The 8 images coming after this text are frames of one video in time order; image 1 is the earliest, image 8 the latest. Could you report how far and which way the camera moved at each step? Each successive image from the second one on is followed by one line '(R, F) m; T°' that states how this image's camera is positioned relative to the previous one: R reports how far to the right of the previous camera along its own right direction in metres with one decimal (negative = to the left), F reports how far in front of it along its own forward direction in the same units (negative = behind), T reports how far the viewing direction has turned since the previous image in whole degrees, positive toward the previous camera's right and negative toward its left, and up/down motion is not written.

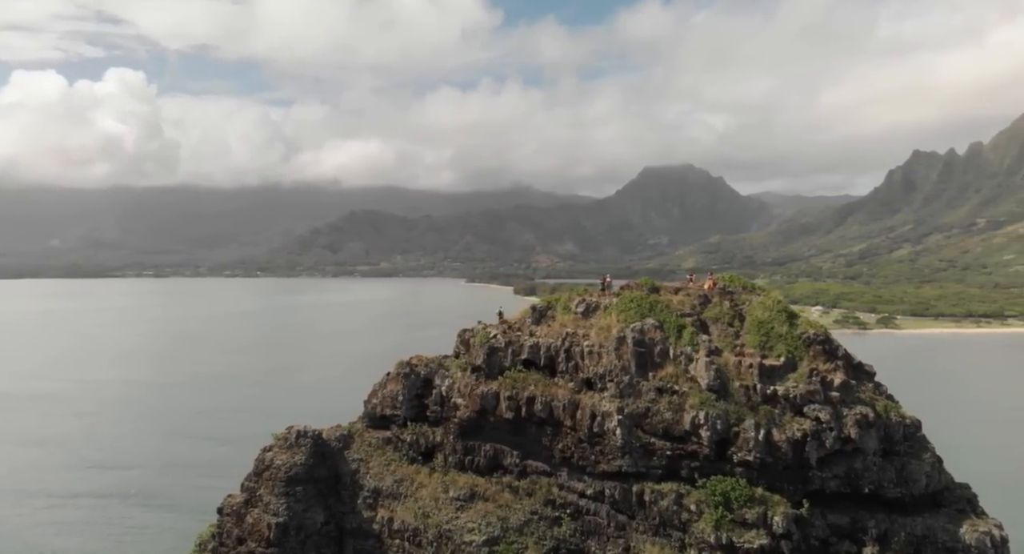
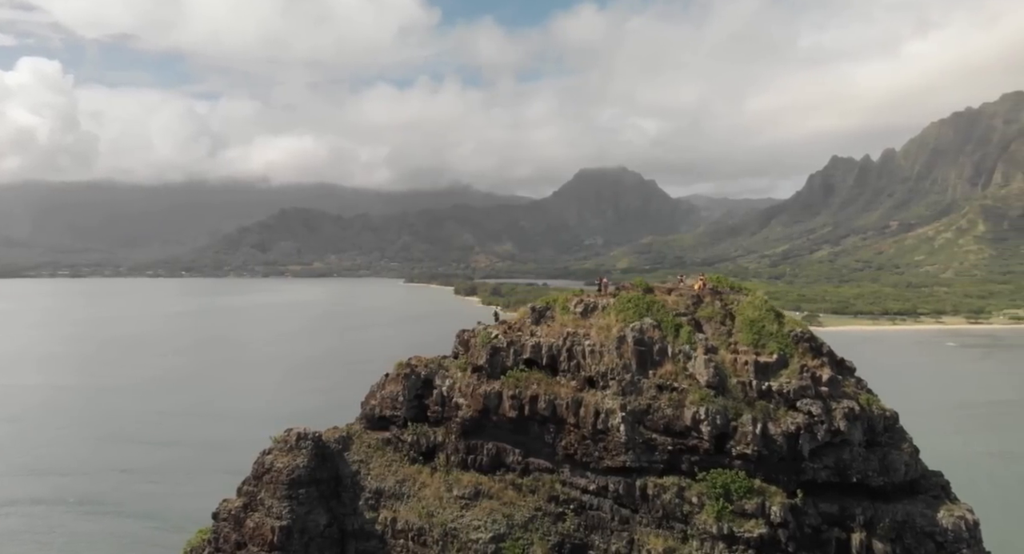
(-2.0, -0.3) m; +5°
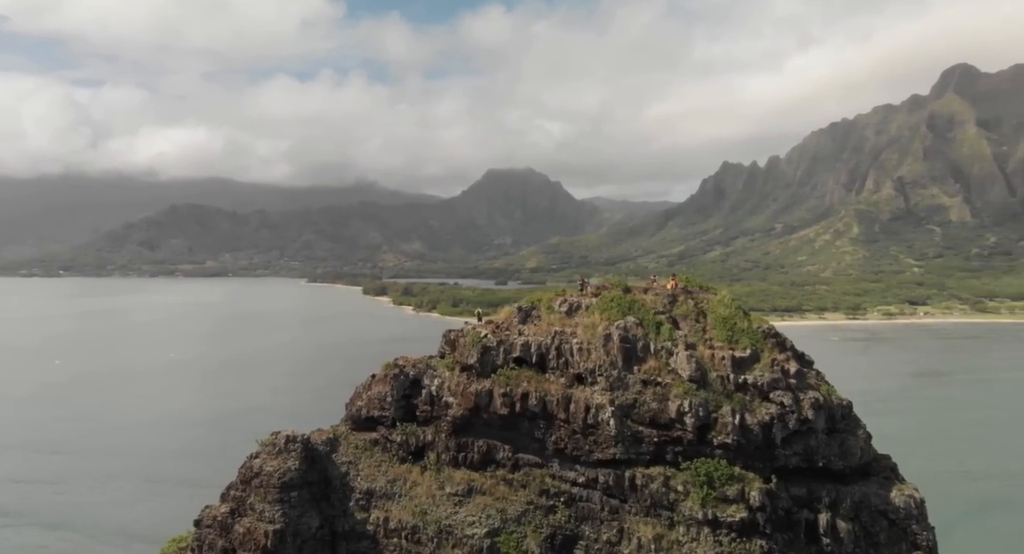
(-2.6, -0.4) m; +8°
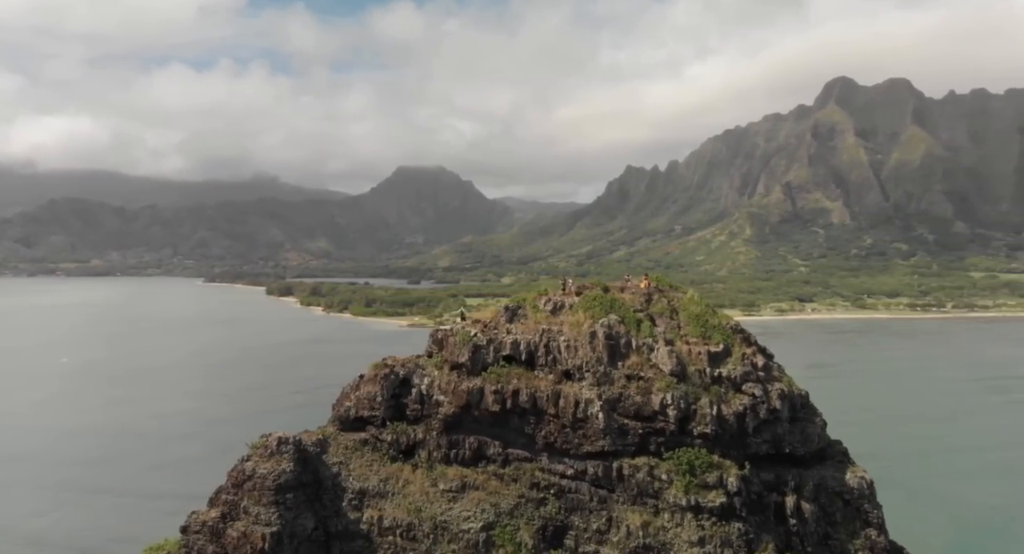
(-2.6, -0.4) m; +7°
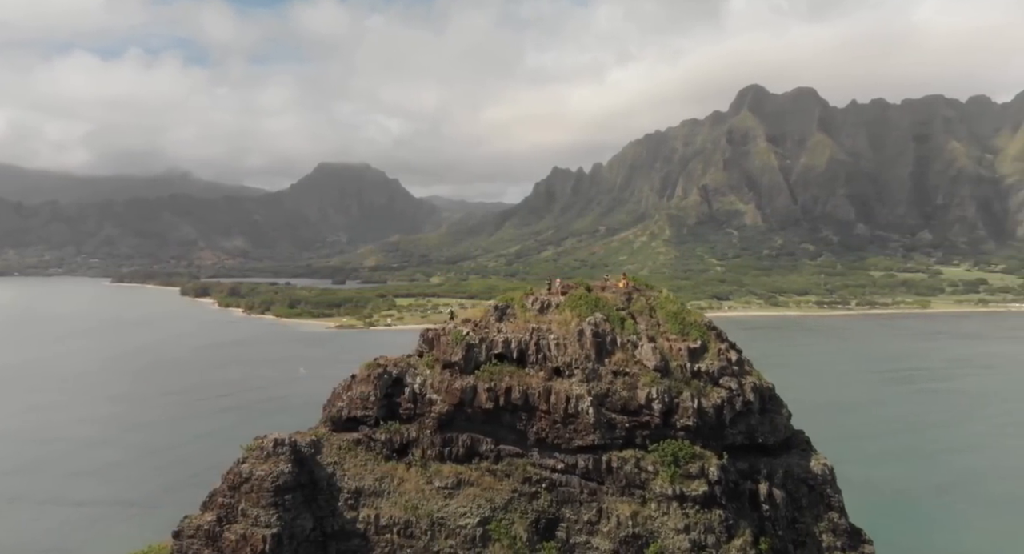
(-2.1, -0.4) m; +6°
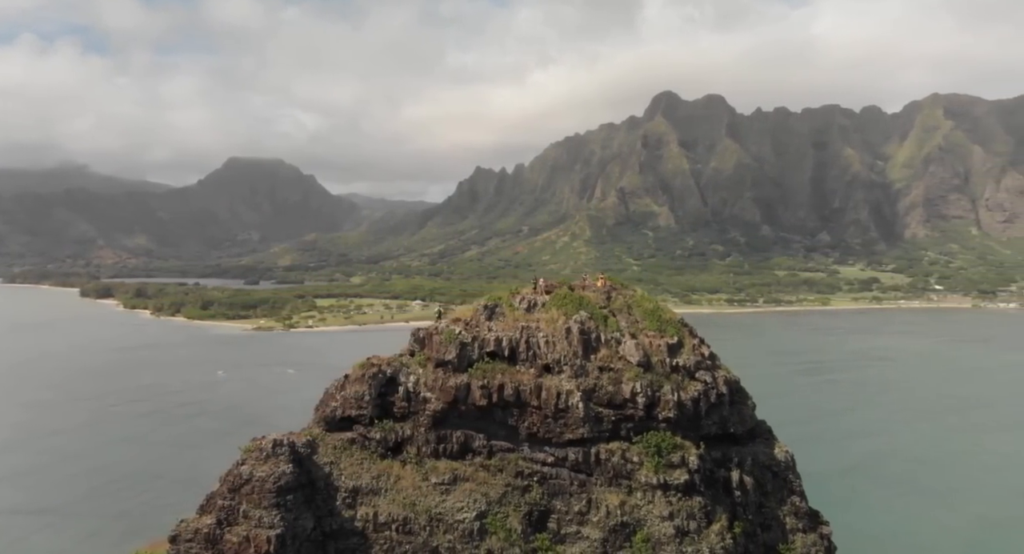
(-2.3, -0.4) m; +6°
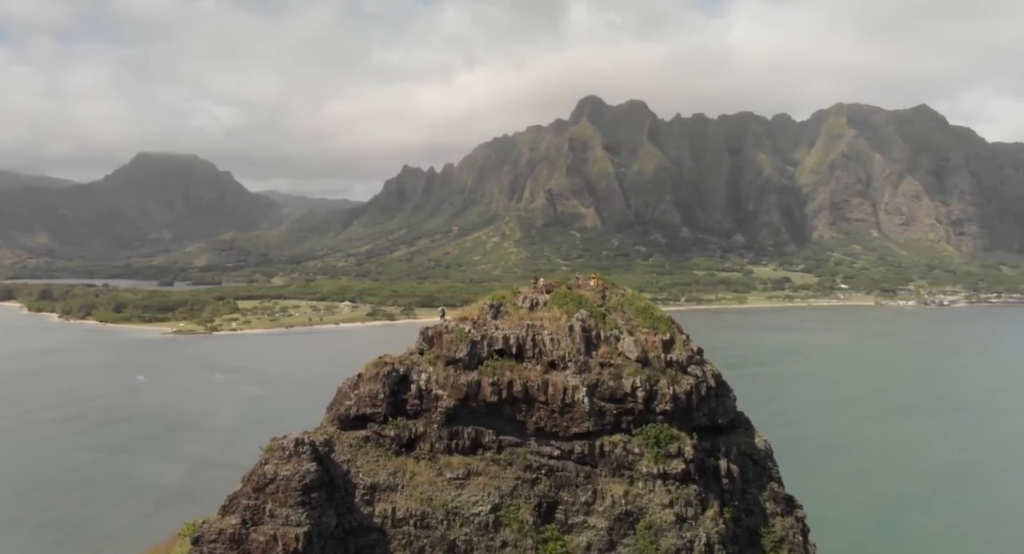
(-2.7, -0.5) m; +6°
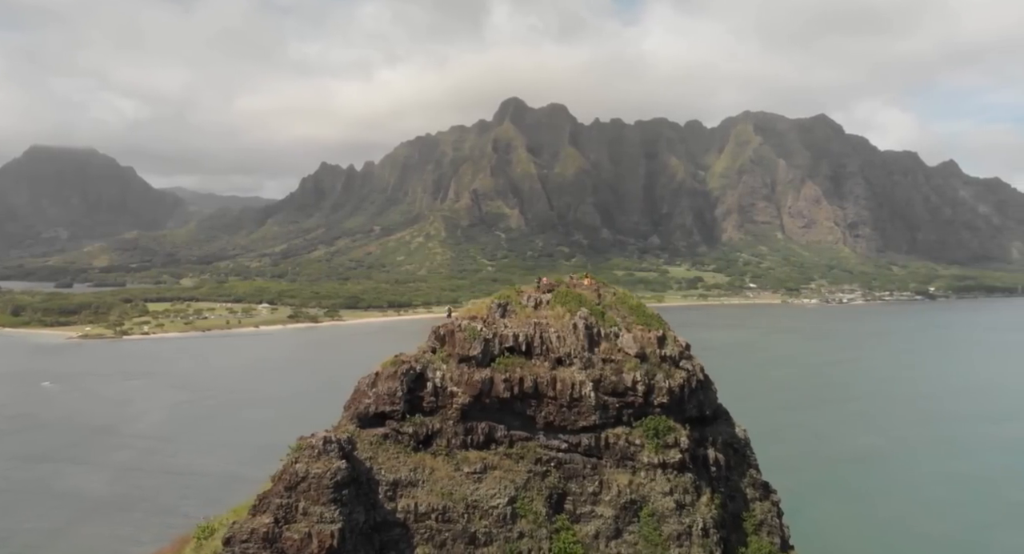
(-3.0, -0.5) m; +6°
